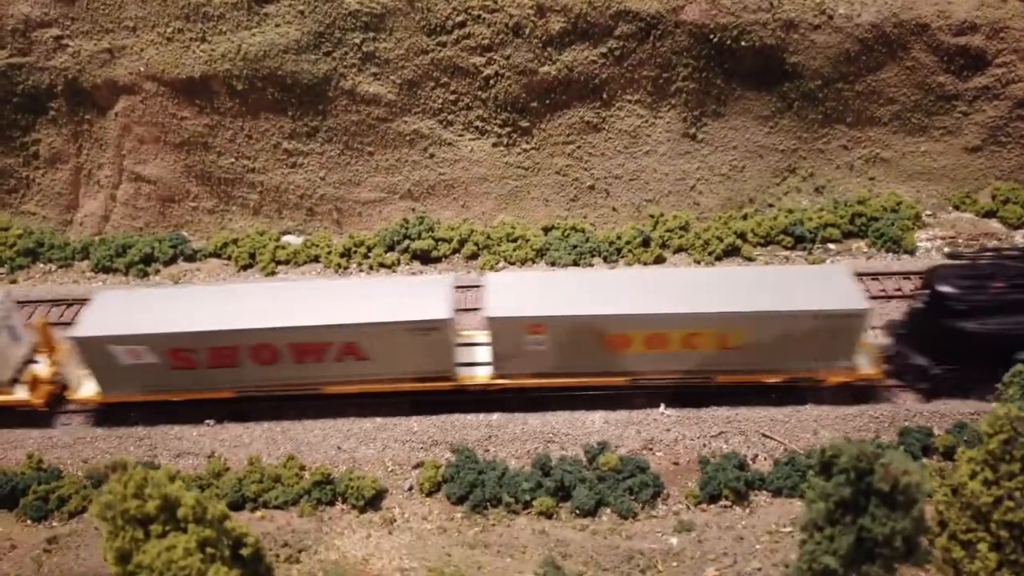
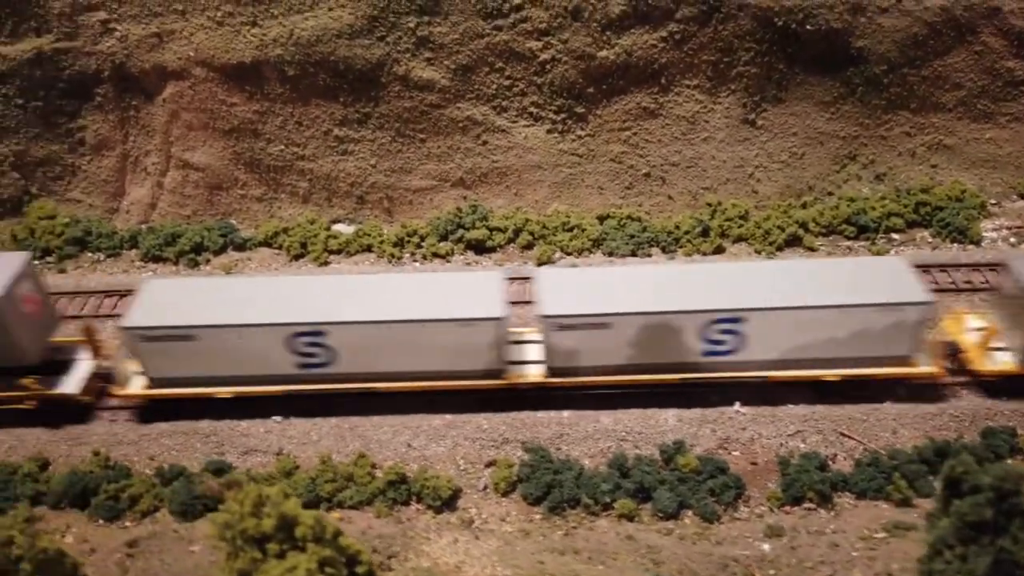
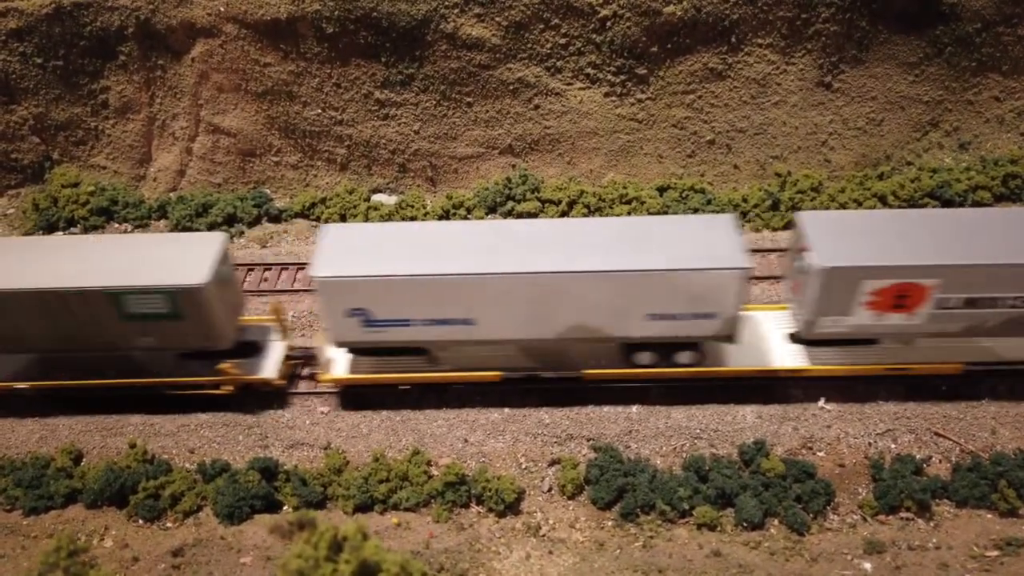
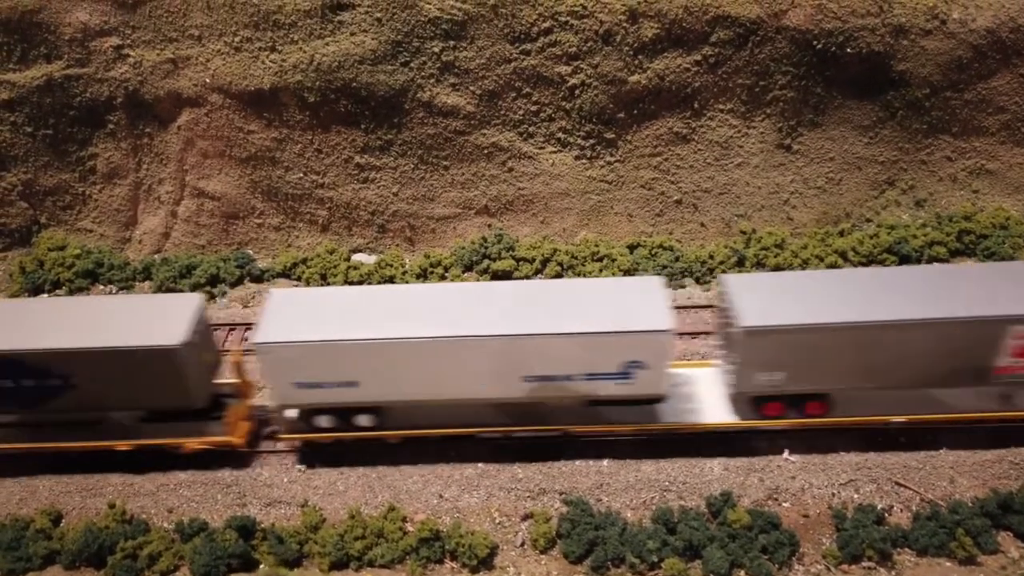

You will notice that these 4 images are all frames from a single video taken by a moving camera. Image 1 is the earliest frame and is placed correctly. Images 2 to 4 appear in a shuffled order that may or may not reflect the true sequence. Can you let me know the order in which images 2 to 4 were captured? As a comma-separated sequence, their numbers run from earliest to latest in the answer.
2, 4, 3
